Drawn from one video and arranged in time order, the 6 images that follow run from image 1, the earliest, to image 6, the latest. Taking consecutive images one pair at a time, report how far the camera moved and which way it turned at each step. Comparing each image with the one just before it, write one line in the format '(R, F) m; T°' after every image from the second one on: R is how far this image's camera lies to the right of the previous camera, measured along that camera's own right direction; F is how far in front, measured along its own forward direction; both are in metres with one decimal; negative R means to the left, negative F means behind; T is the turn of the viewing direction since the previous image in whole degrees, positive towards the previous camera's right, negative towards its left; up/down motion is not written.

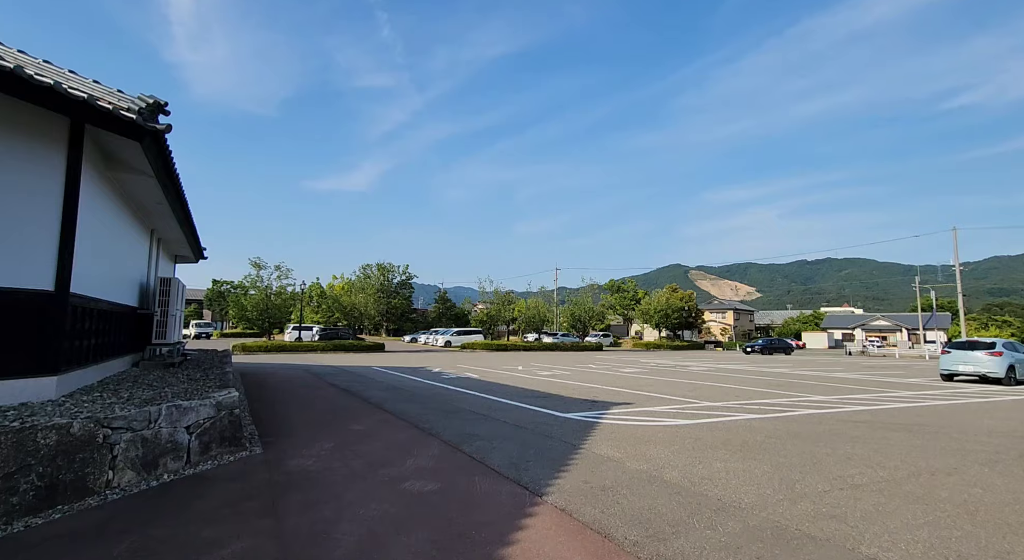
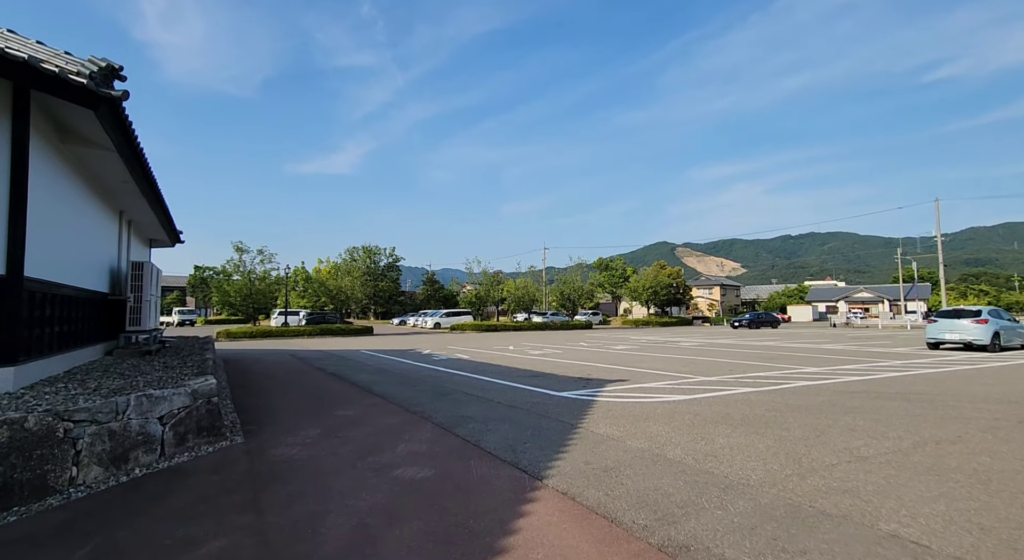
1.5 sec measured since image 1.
(0.0, +0.3) m; +1°
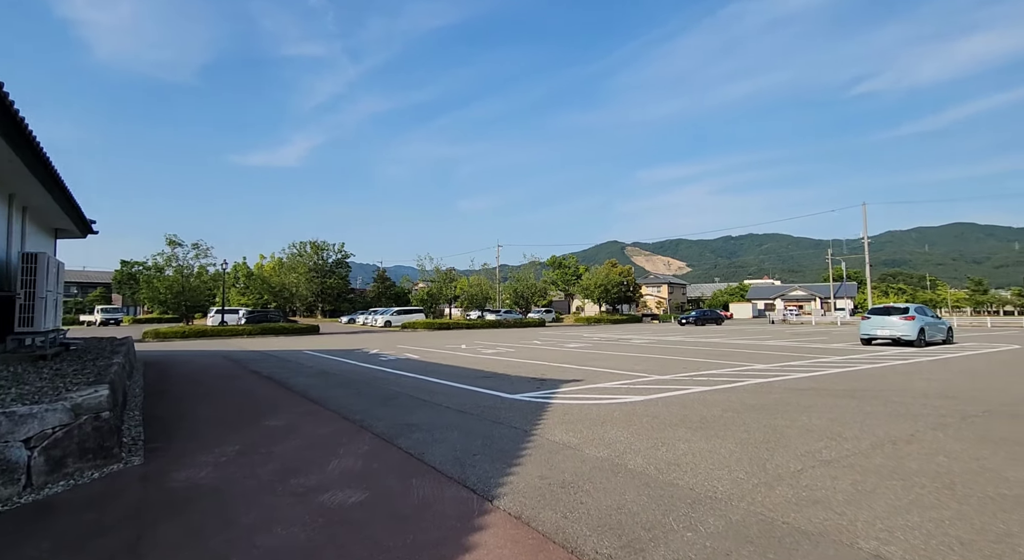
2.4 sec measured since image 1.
(0.0, +0.5) m; +5°
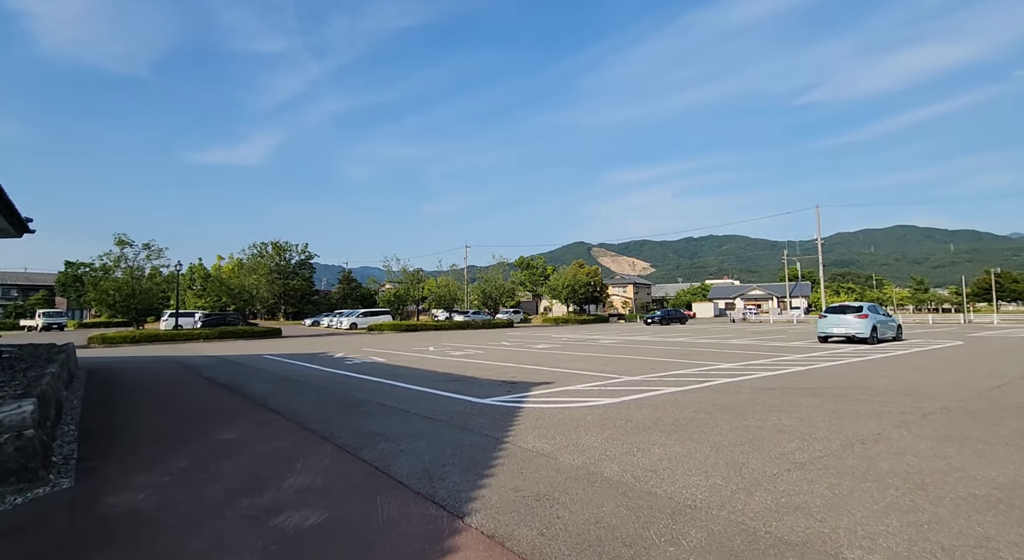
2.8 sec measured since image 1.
(0.0, +0.2) m; +4°
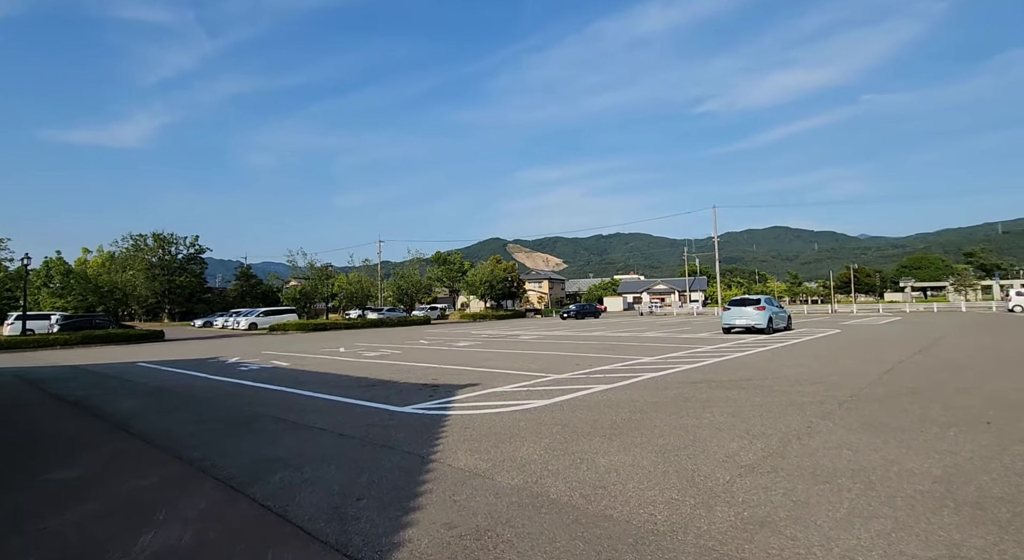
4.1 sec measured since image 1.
(-0.1, +0.7) m; +9°
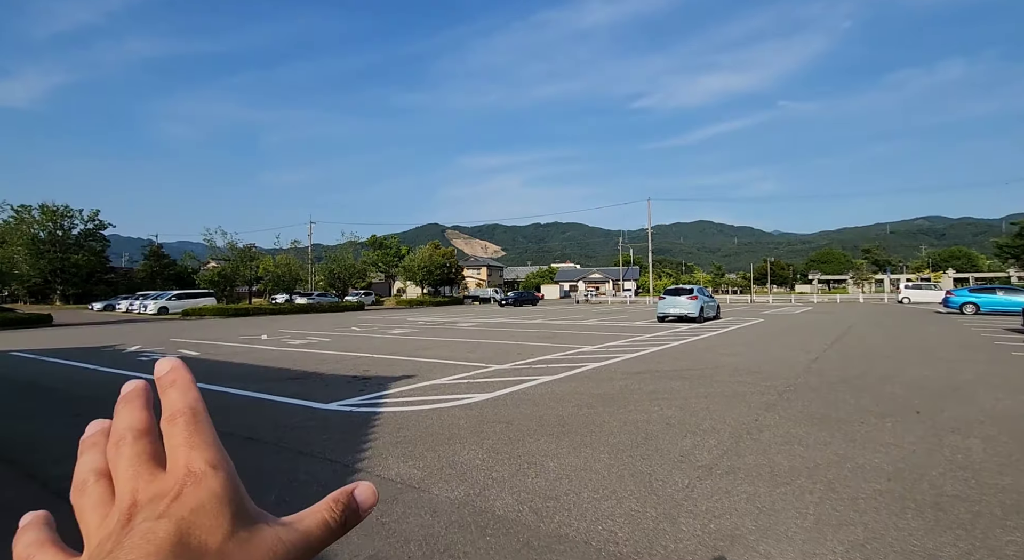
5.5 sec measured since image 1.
(0.0, +0.6) m; +7°
